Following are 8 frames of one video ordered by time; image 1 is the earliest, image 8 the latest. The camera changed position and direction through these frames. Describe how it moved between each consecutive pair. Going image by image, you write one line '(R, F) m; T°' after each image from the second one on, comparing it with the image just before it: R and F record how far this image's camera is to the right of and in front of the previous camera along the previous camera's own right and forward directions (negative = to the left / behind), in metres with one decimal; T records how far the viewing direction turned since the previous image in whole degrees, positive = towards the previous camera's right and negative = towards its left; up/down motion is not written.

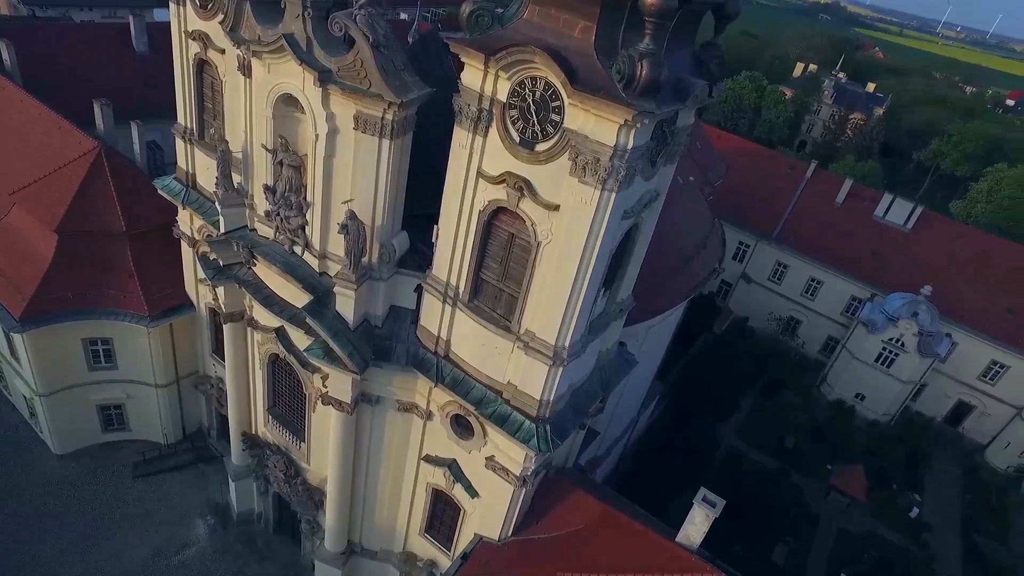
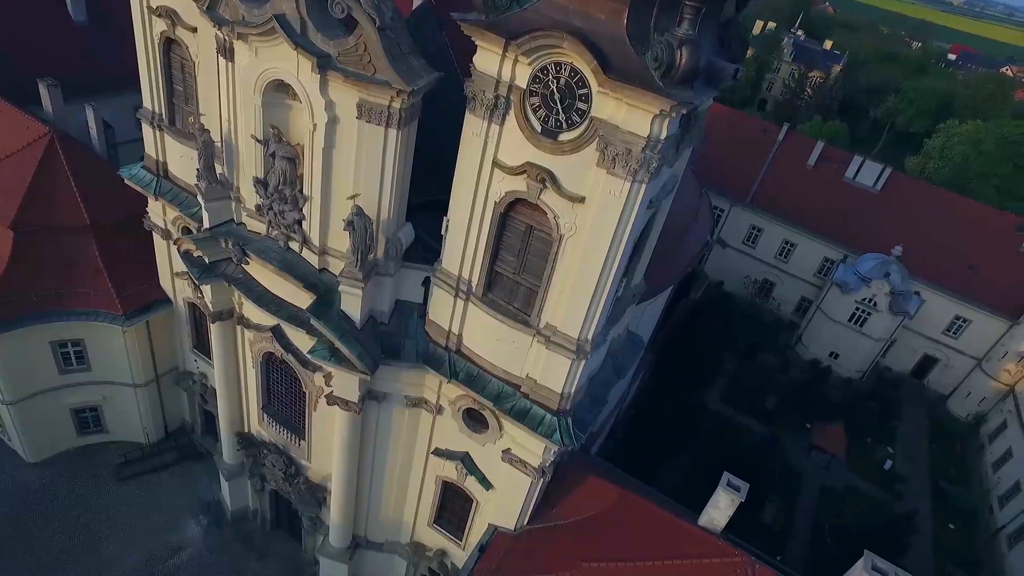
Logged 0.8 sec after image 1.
(-1.4, +0.6) m; +4°
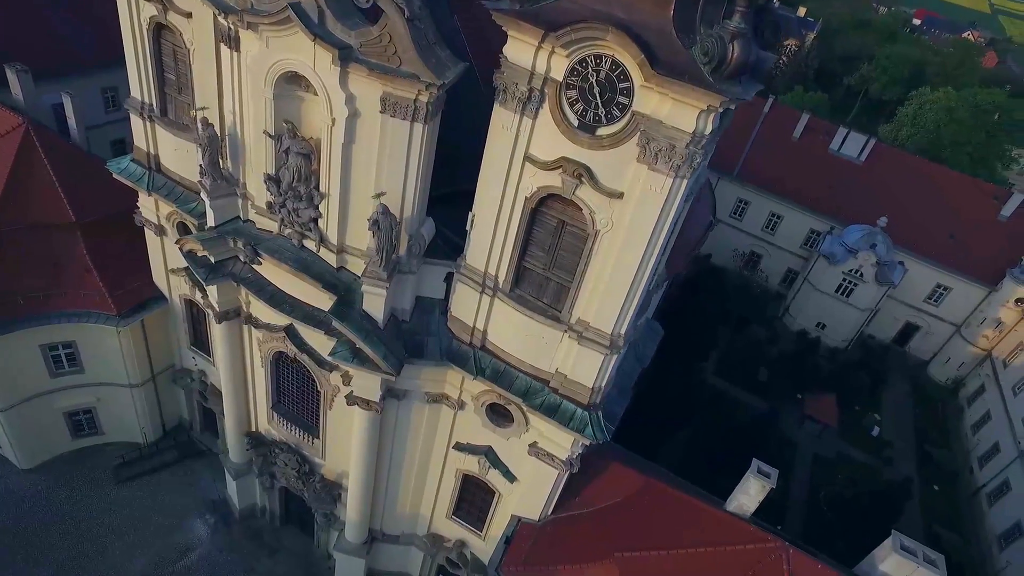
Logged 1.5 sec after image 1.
(-1.4, +0.4) m; +3°
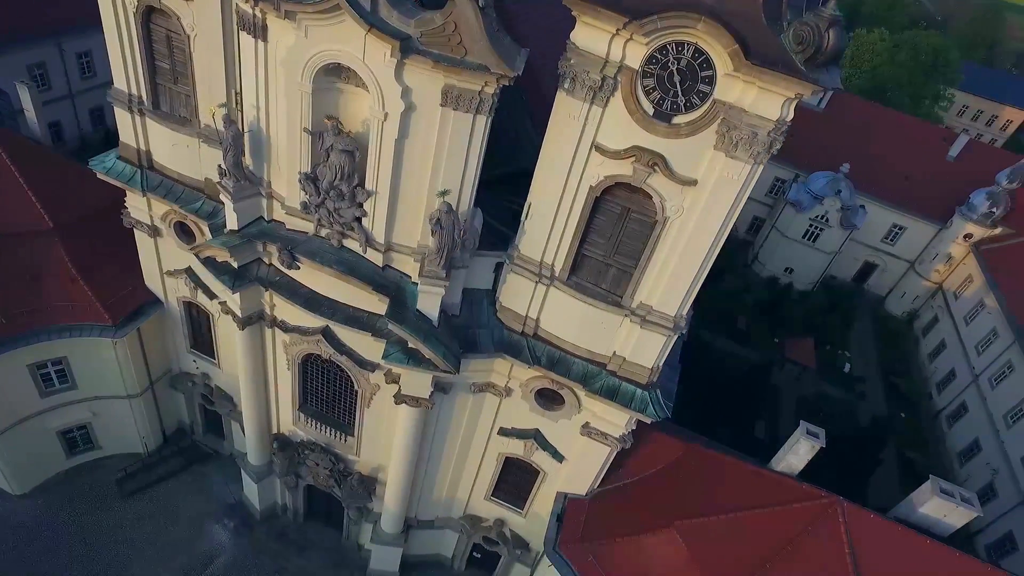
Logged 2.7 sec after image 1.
(-2.8, +0.4) m; +6°
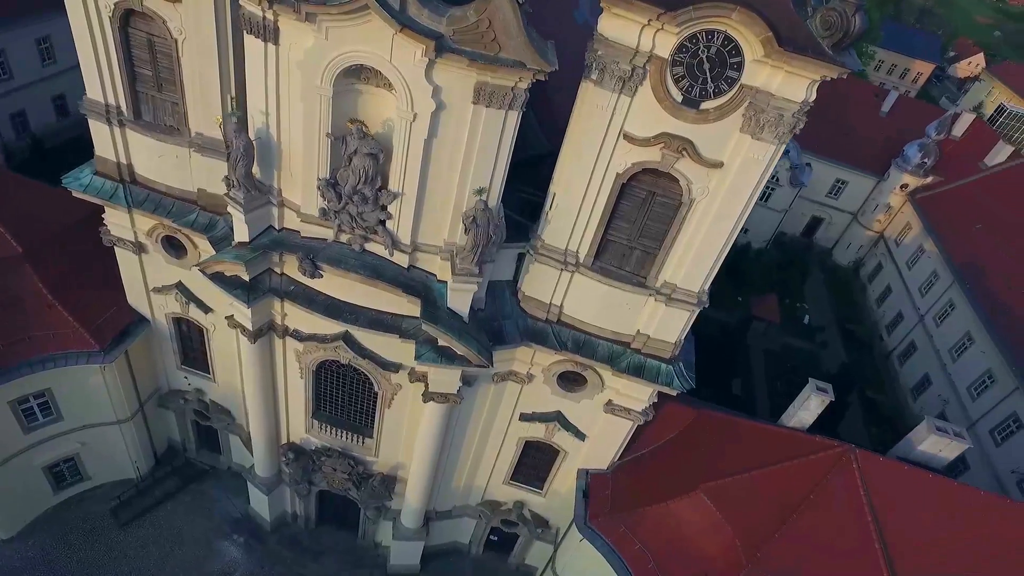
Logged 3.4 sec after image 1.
(-2.1, 0.0) m; +6°
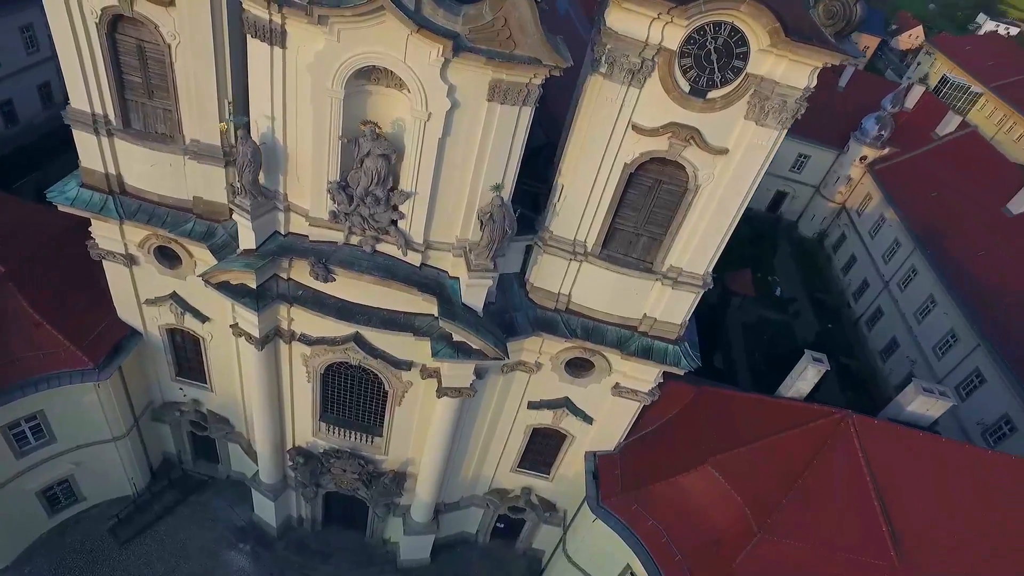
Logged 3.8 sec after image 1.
(-1.2, -0.2) m; +4°
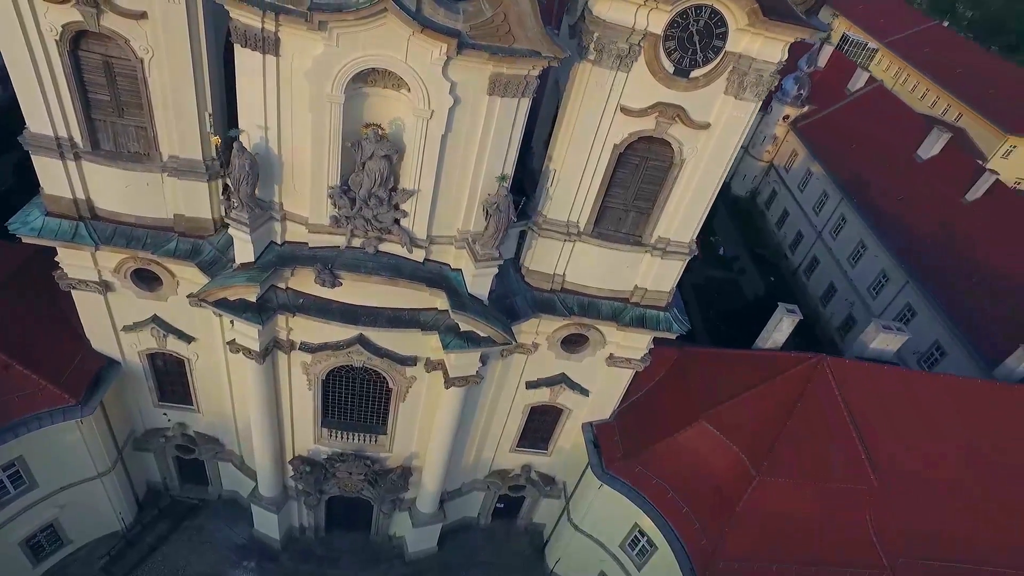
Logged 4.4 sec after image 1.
(-1.8, -0.3) m; +6°
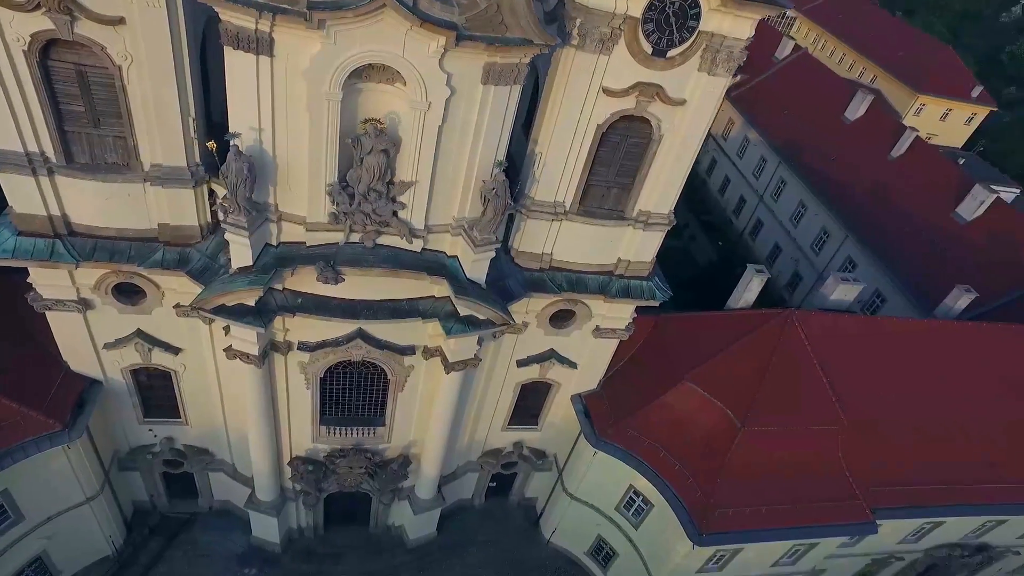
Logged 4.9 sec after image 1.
(-1.4, -0.4) m; +5°
